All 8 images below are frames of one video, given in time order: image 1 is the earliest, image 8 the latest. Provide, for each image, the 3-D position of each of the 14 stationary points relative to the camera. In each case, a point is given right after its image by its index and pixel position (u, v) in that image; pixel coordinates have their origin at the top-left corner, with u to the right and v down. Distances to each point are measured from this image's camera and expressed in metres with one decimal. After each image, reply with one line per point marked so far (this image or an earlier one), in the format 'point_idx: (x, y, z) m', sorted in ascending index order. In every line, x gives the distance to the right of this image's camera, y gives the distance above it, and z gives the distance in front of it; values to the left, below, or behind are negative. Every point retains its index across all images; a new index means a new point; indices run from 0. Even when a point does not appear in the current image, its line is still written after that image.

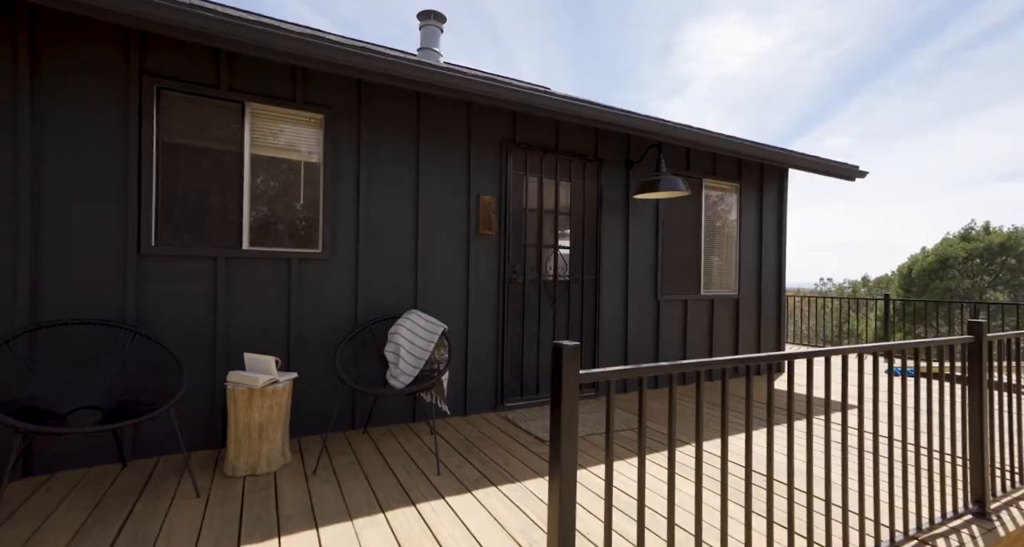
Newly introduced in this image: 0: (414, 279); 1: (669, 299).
0: (-0.7, 0.0, +3.6) m
1: (+1.5, -0.2, +5.0) m
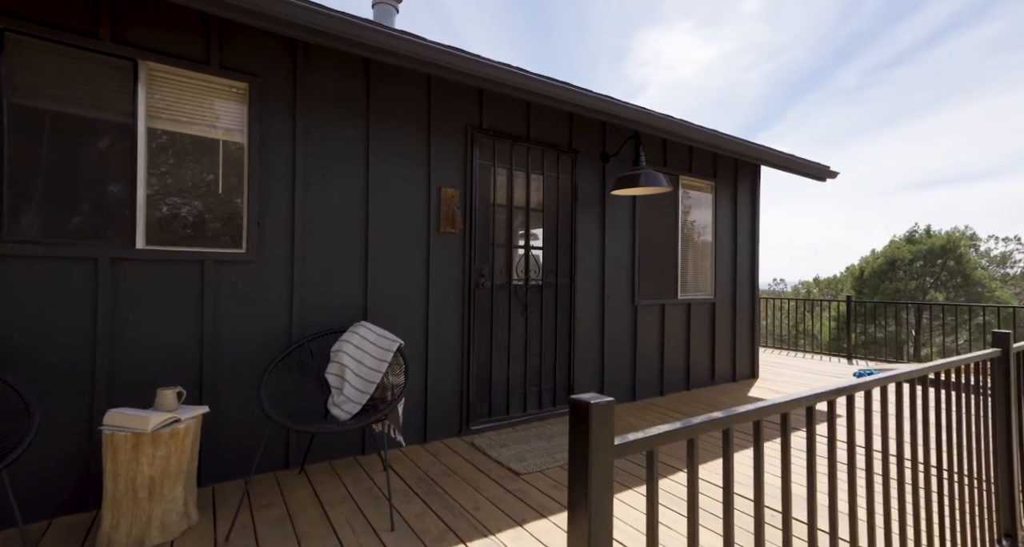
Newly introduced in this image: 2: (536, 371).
0: (-0.9, -0.1, +3.1) m
1: (+1.2, -0.3, +4.6) m
2: (+0.2, -0.7, +3.9) m
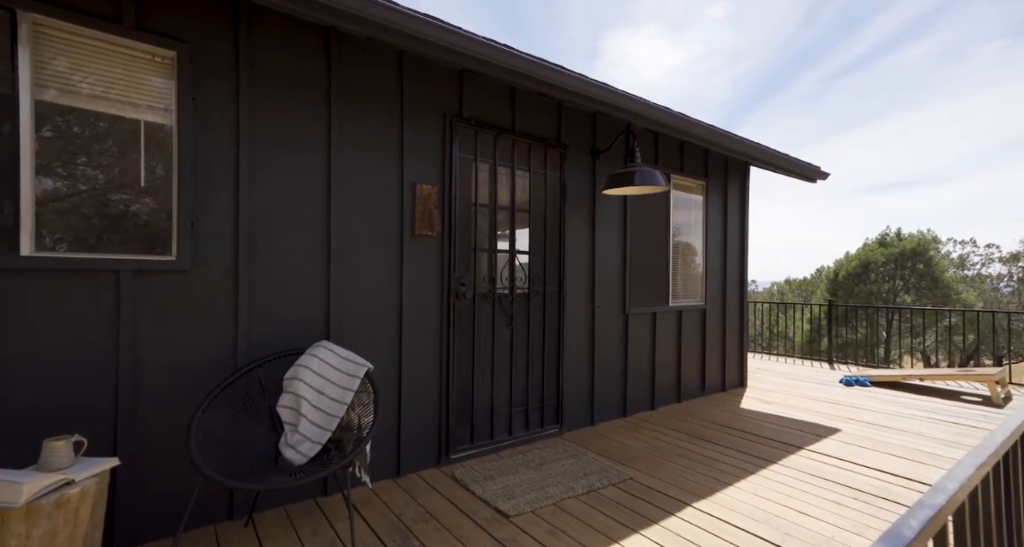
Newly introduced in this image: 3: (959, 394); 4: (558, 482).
0: (-0.9, -0.1, +2.6) m
1: (+1.0, -0.3, +4.3) m
2: (+0.1, -0.8, +3.5) m
3: (+4.5, -1.2, +5.2) m
4: (+0.2, -1.1, +2.8) m
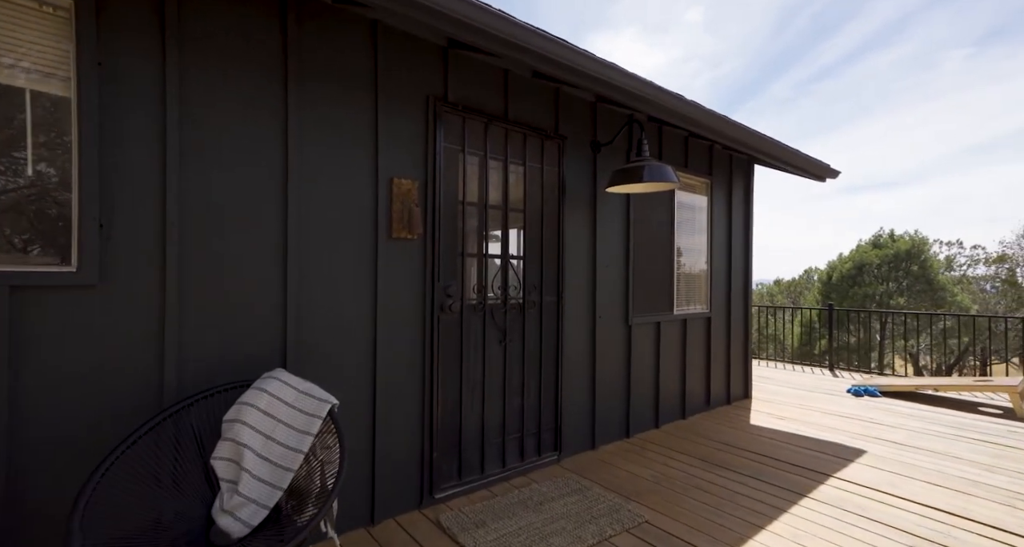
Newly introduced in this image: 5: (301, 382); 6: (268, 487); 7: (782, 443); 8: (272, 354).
0: (-1.0, -0.1, +2.2) m
1: (+0.9, -0.4, +3.9) m
2: (0.0, -0.8, +3.1) m
3: (+4.4, -1.2, +4.9) m
4: (+0.2, -1.2, +2.4) m
5: (-0.8, -0.4, +1.9) m
6: (-0.8, -0.7, +1.6) m
7: (+2.0, -1.2, +3.8) m
8: (-1.0, -0.3, +2.1) m
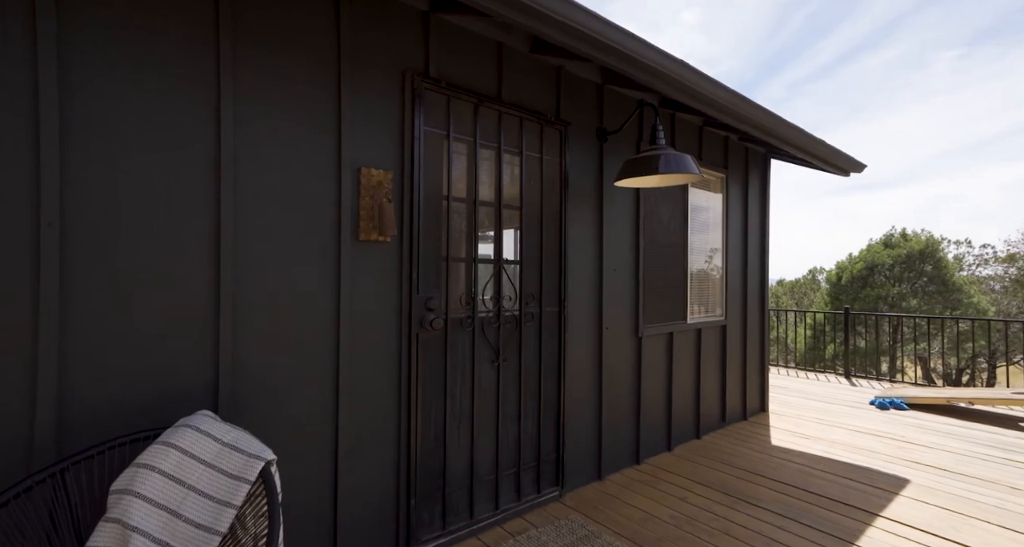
0: (-1.0, -0.2, +1.7) m
1: (+0.9, -0.4, +3.5) m
2: (0.0, -0.9, +2.6) m
3: (+4.4, -1.3, +4.5) m
4: (+0.2, -1.2, +1.9) m
5: (-0.8, -0.4, +1.4) m
6: (-0.8, -0.7, +1.2) m
7: (+1.9, -1.2, +3.3) m
8: (-1.0, -0.4, +1.7) m
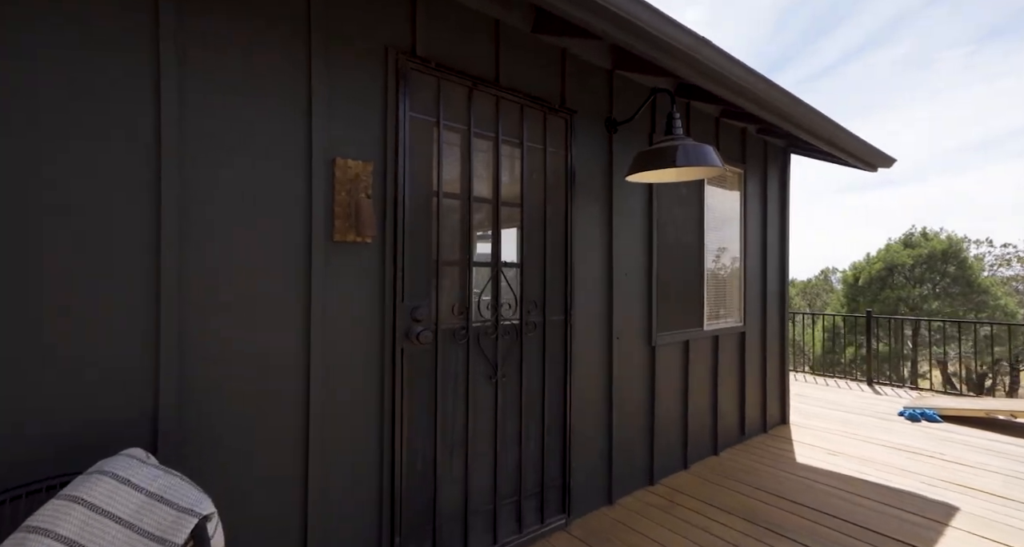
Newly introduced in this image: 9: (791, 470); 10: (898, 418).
0: (-1.0, -0.2, +1.5) m
1: (+0.9, -0.4, +3.2) m
2: (0.0, -0.9, +2.4) m
3: (+4.4, -1.3, +4.1) m
4: (+0.2, -1.2, +1.6) m
5: (-0.8, -0.5, +1.2) m
6: (-0.8, -0.7, +0.9) m
7: (+1.9, -1.2, +3.0) m
8: (-1.0, -0.4, +1.4) m
9: (+1.8, -1.3, +3.3) m
10: (+3.2, -1.2, +4.3) m
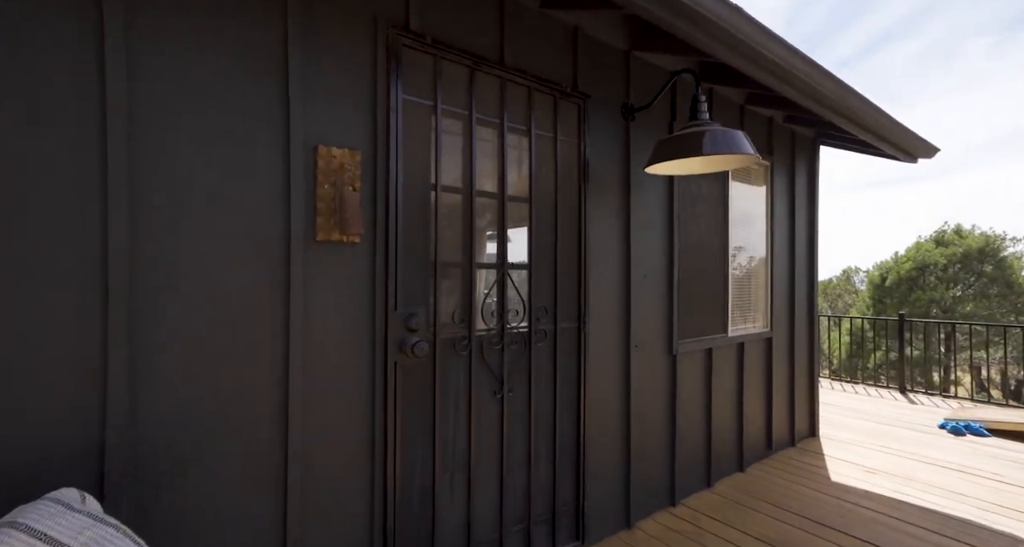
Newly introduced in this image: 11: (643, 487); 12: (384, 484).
0: (-1.0, -0.2, +1.3) m
1: (+1.0, -0.4, +2.9) m
2: (0.0, -0.9, +2.1) m
3: (+4.5, -1.3, +3.8) m
4: (+0.2, -1.2, +1.4) m
5: (-0.8, -0.5, +0.9) m
6: (-0.8, -0.7, +0.7) m
7: (+2.0, -1.3, +2.8) m
8: (-1.0, -0.4, +1.2) m
9: (+1.8, -1.3, +3.0) m
10: (+3.3, -1.2, +4.0) m
11: (+0.7, -1.1, +2.7) m
12: (-0.4, -0.7, +1.7) m
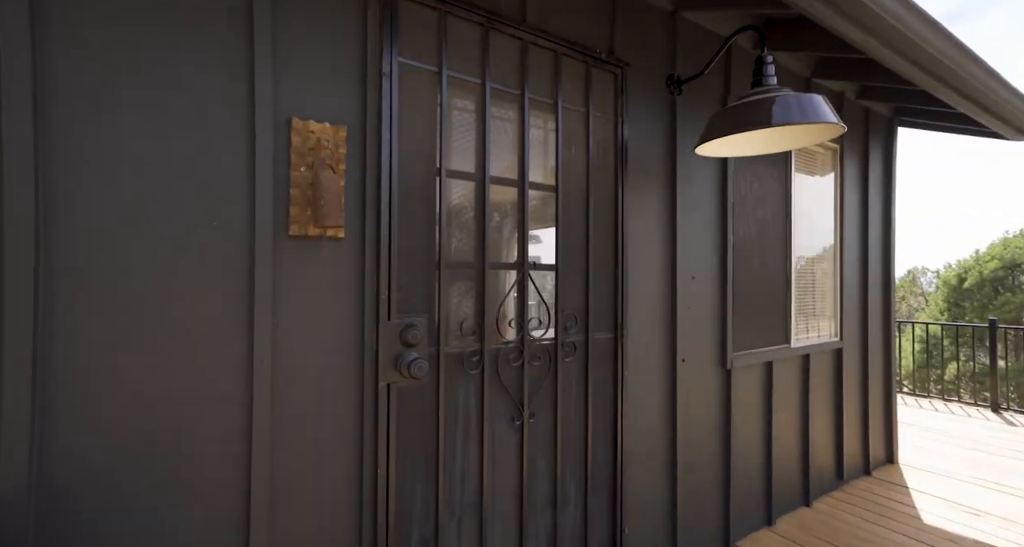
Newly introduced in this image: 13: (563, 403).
0: (-1.0, -0.2, +1.0) m
1: (+1.1, -0.4, +2.5) m
2: (+0.1, -0.9, +1.8) m
3: (+4.6, -1.3, +3.1) m
4: (+0.2, -1.2, +1.0) m
5: (-0.8, -0.5, +0.7) m
6: (-0.8, -0.8, +0.4) m
7: (+2.1, -1.3, +2.3) m
8: (-1.0, -0.4, +1.0) m
9: (+2.0, -1.3, +2.5) m
10: (+3.5, -1.2, +3.4) m
11: (+0.8, -1.1, +2.3) m
12: (-0.4, -0.7, +1.4) m
13: (+0.2, -0.5, +1.8) m
